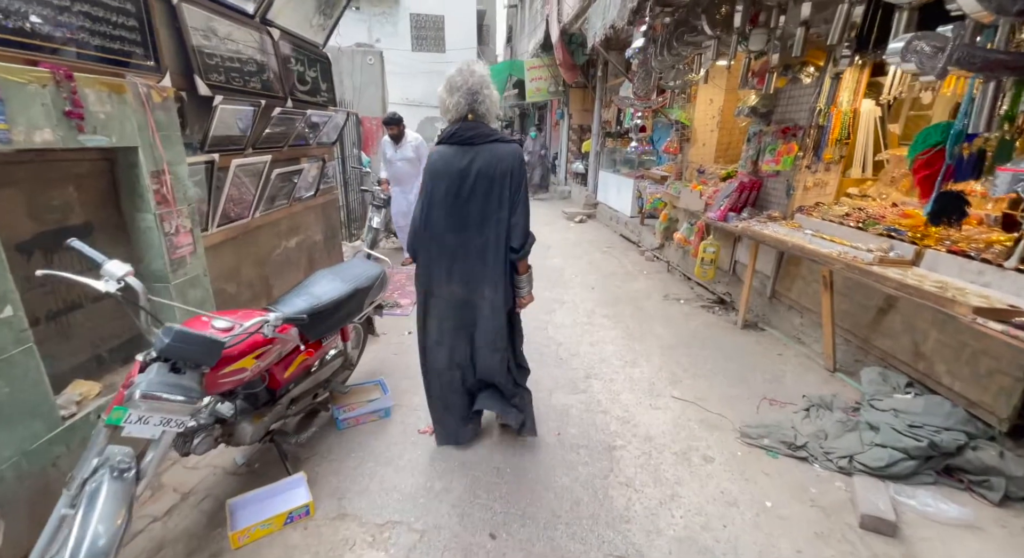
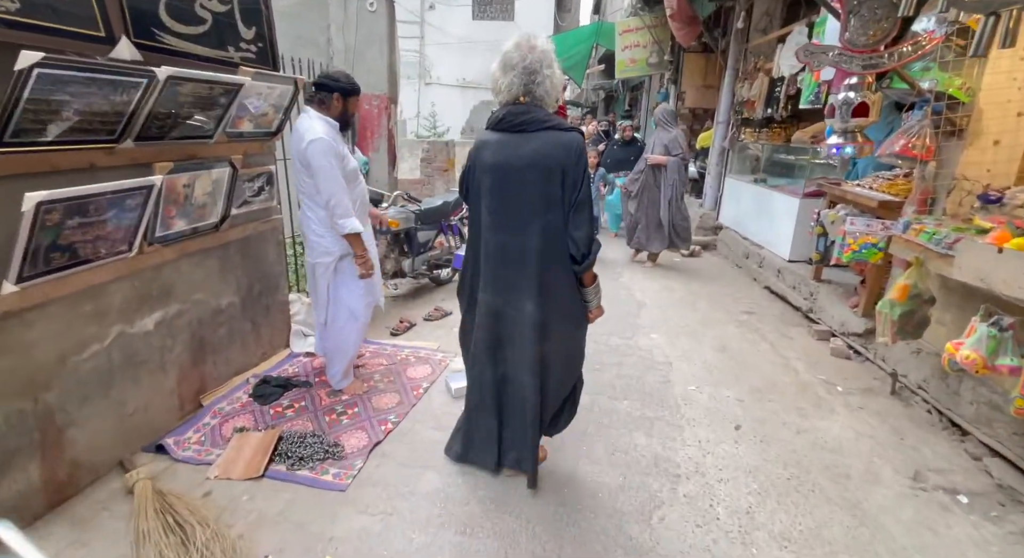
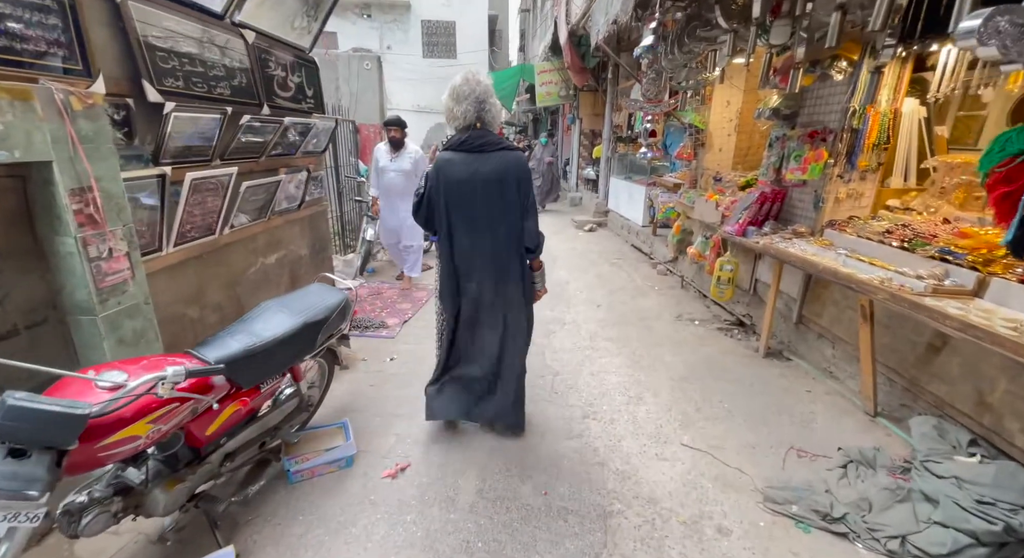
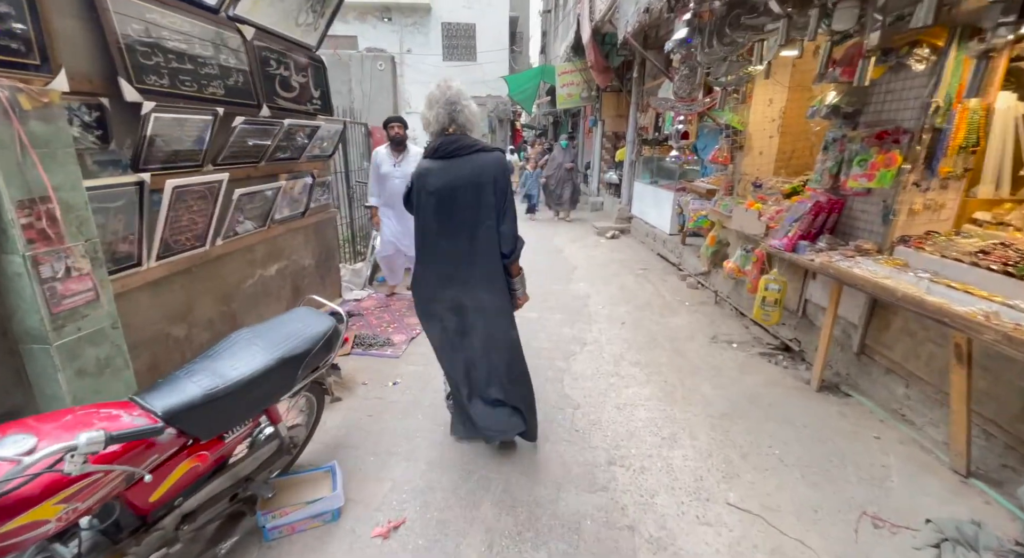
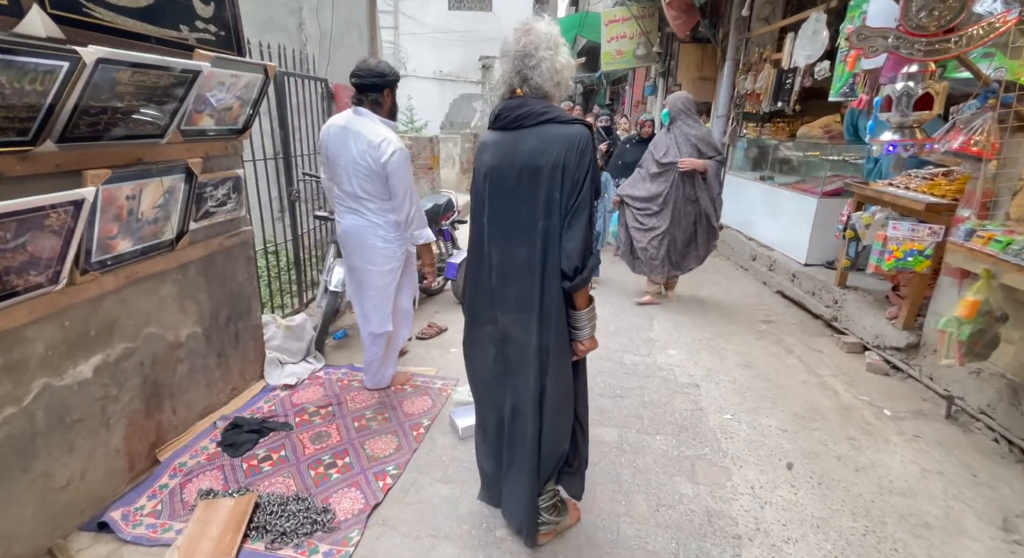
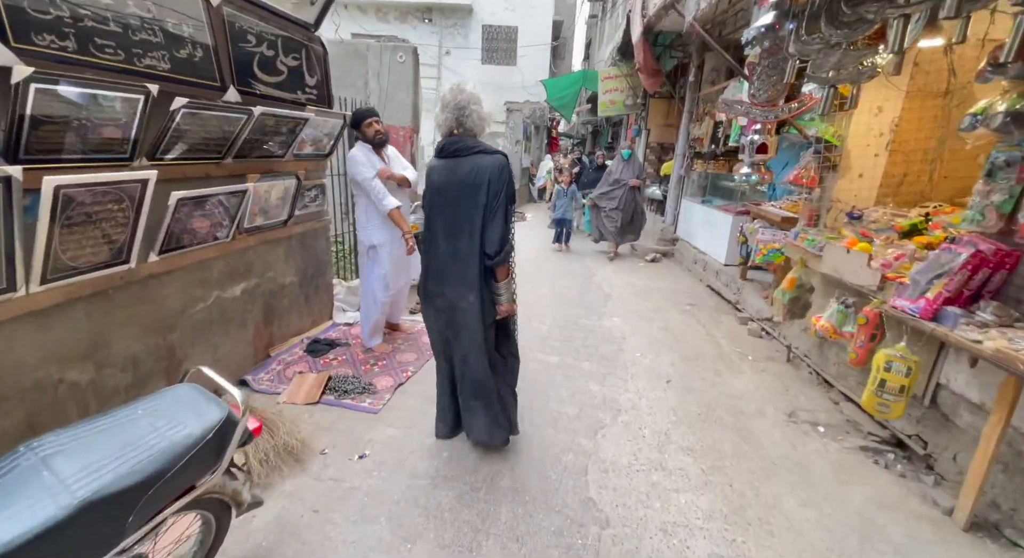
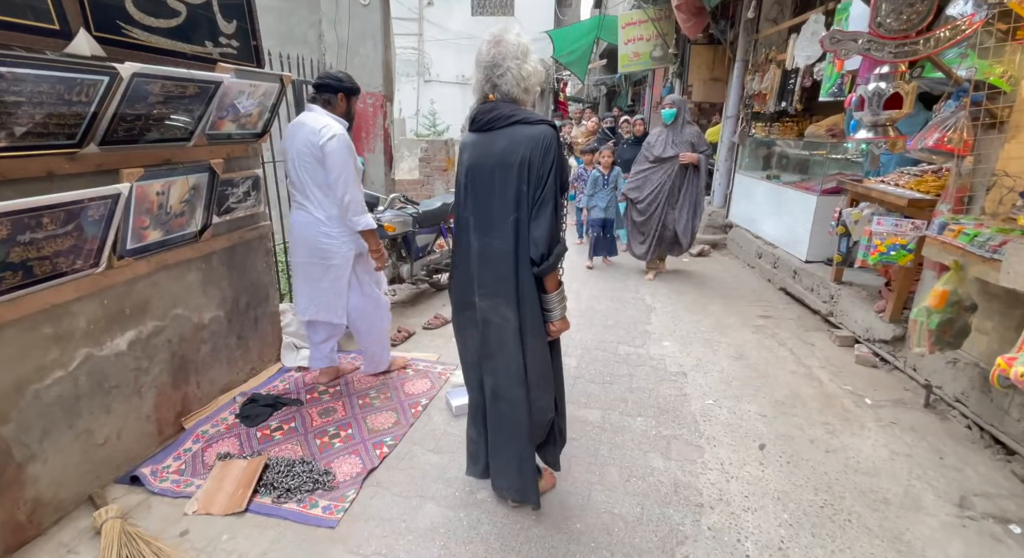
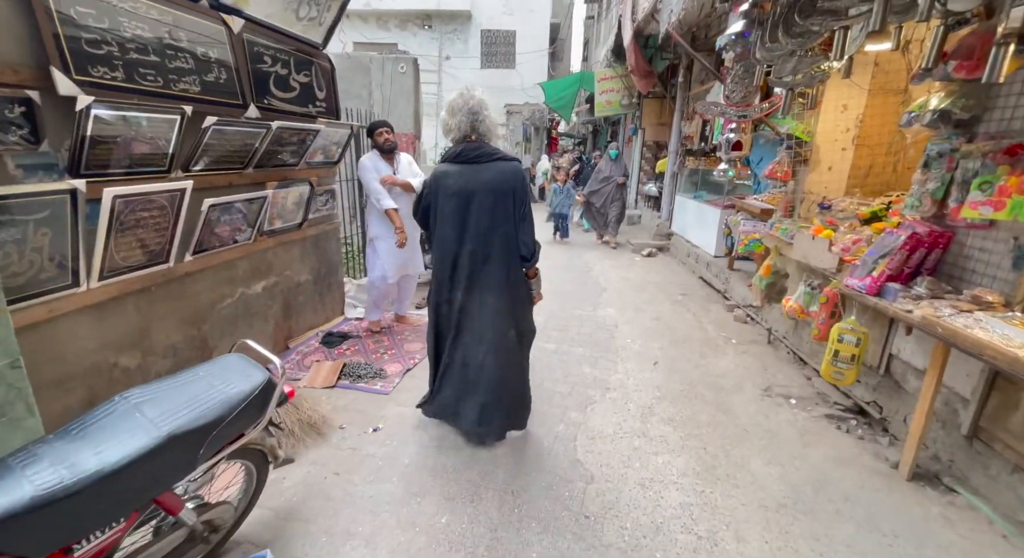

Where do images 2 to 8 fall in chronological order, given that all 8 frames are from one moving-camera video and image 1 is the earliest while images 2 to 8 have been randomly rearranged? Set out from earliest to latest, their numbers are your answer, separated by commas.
3, 4, 8, 6, 2, 7, 5
